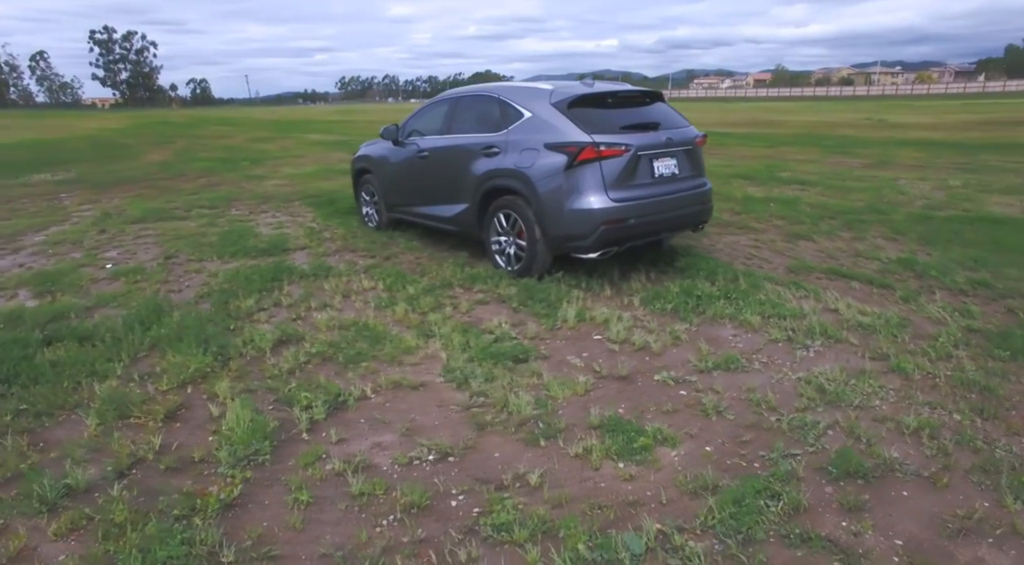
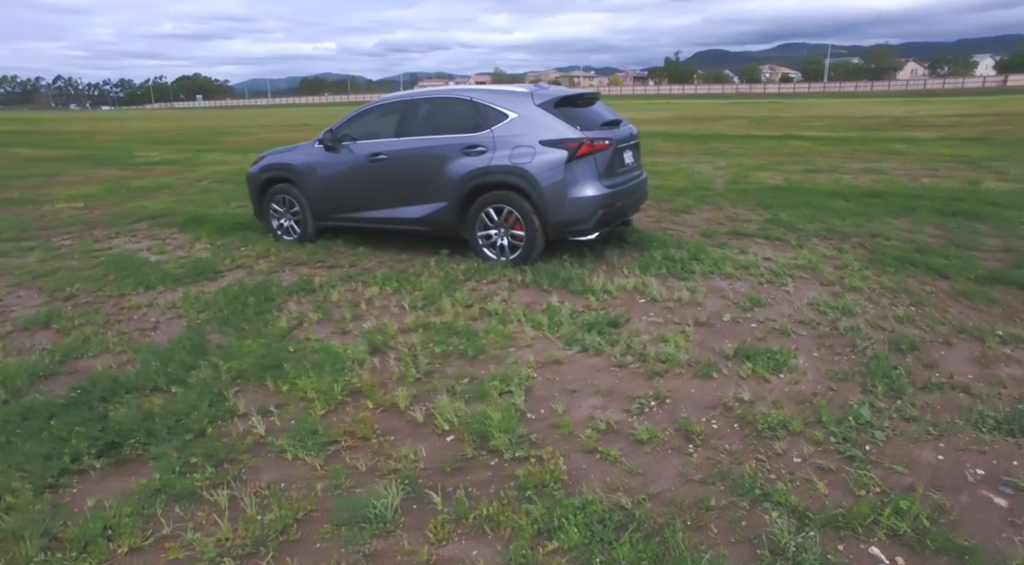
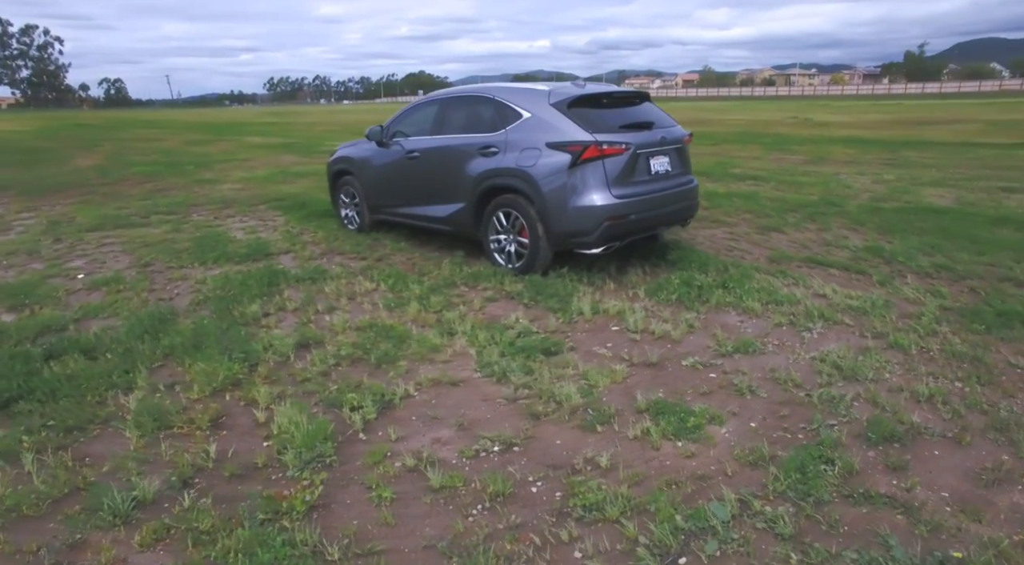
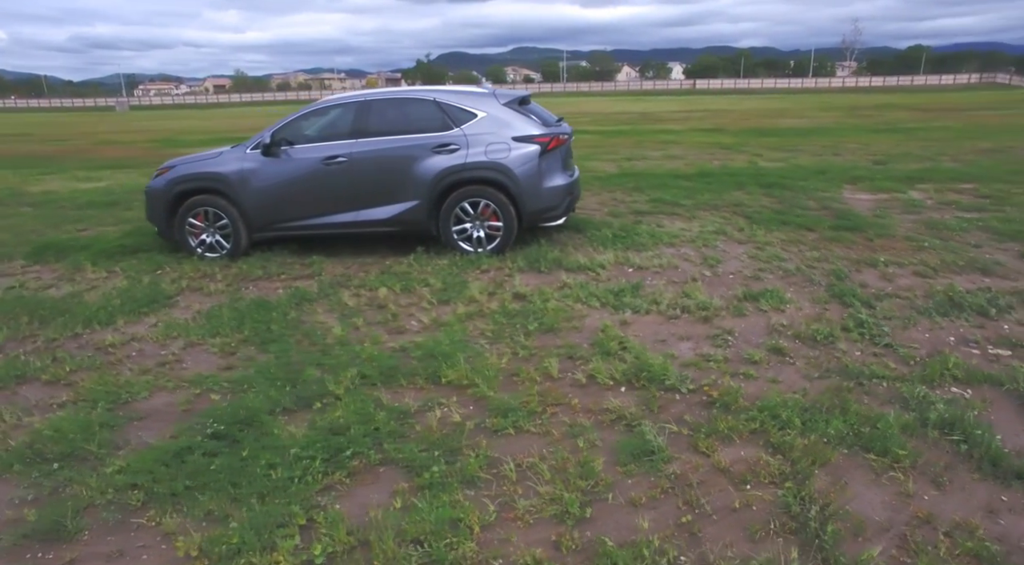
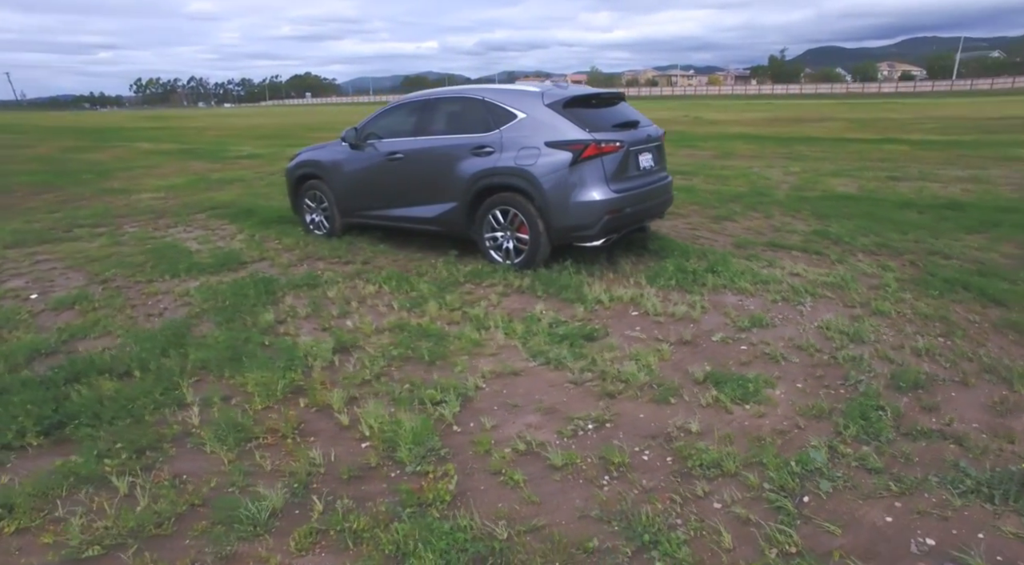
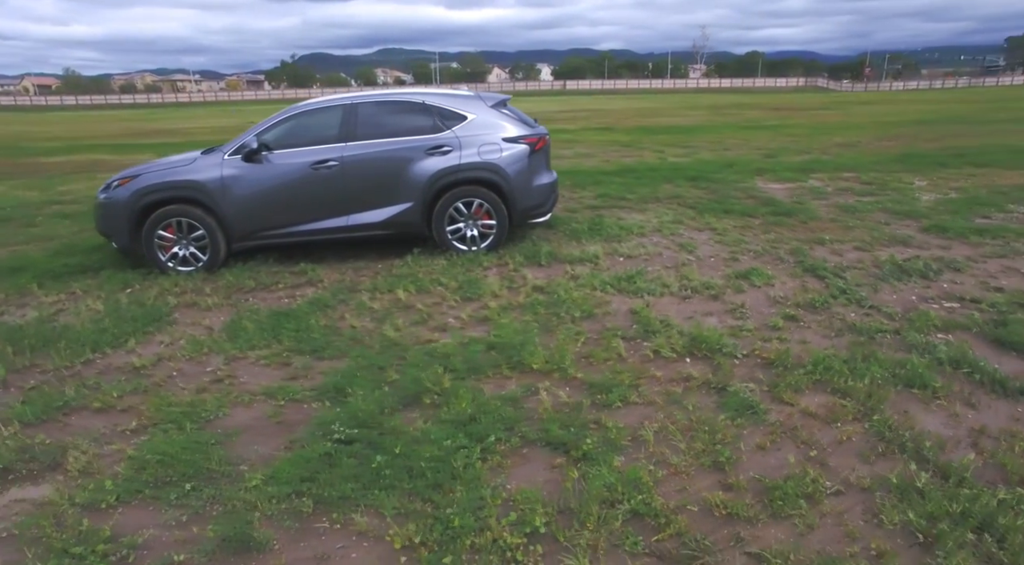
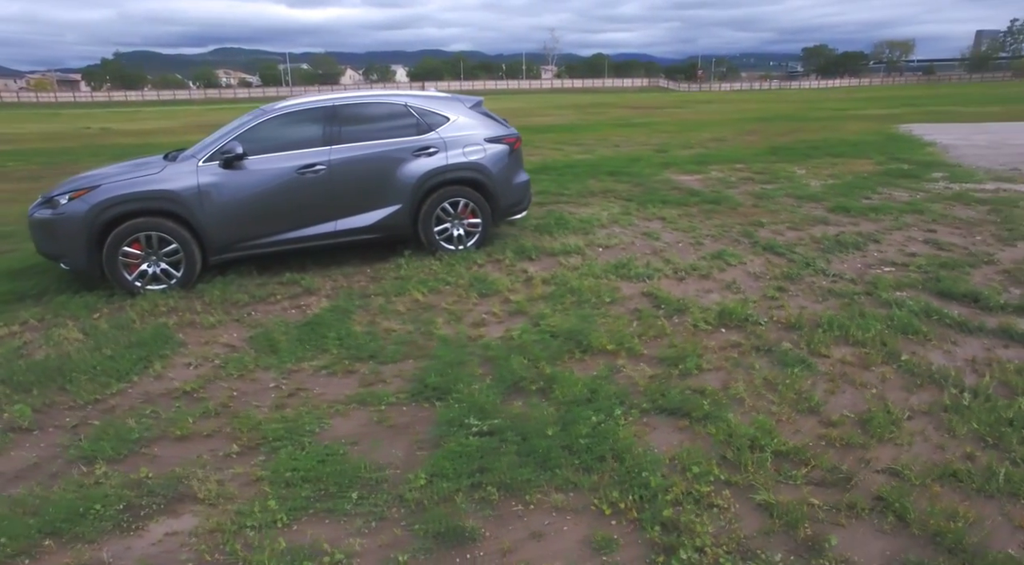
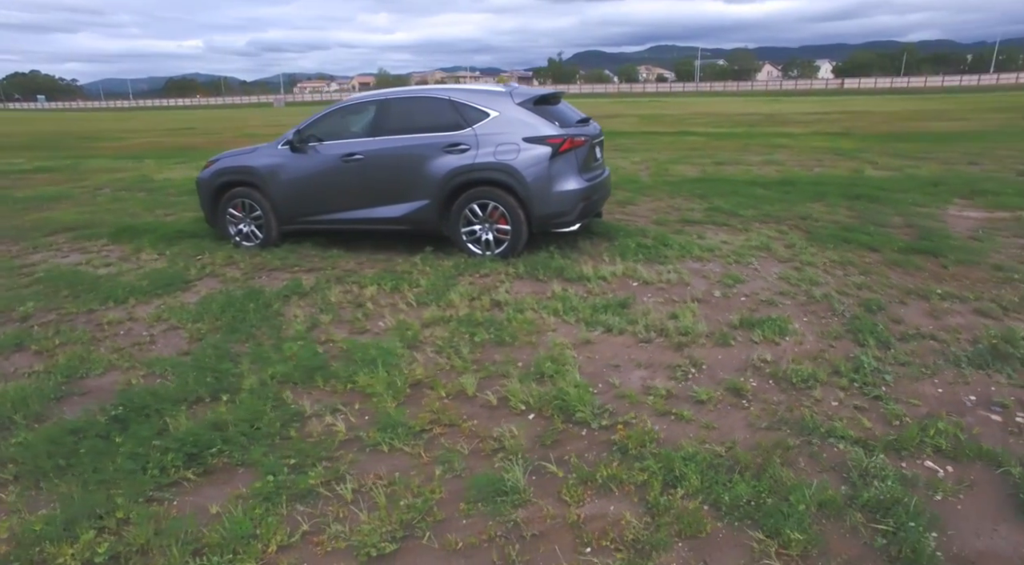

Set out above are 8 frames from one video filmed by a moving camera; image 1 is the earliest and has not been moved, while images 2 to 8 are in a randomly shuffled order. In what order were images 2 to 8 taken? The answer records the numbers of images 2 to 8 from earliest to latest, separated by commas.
3, 5, 2, 8, 4, 6, 7
